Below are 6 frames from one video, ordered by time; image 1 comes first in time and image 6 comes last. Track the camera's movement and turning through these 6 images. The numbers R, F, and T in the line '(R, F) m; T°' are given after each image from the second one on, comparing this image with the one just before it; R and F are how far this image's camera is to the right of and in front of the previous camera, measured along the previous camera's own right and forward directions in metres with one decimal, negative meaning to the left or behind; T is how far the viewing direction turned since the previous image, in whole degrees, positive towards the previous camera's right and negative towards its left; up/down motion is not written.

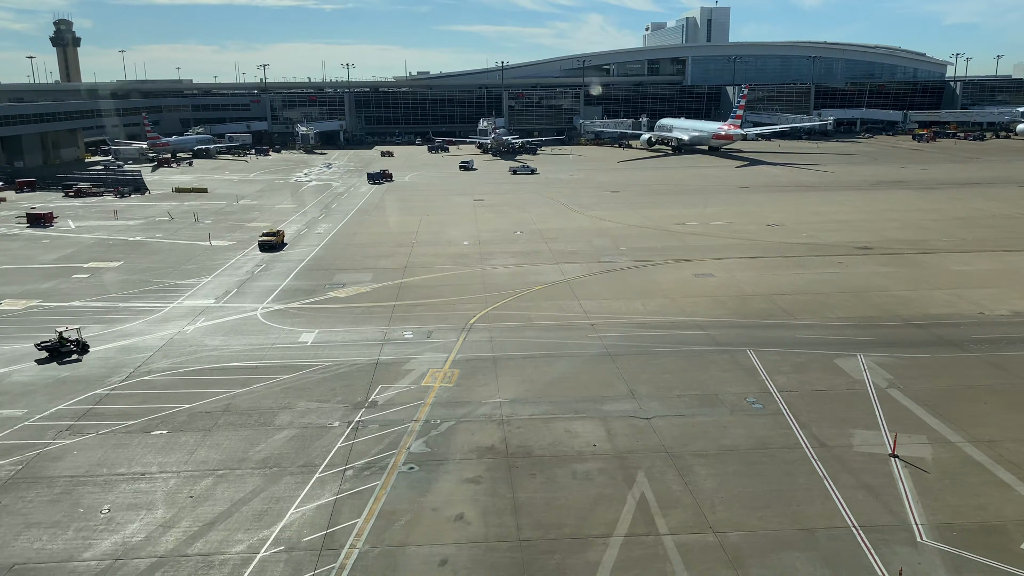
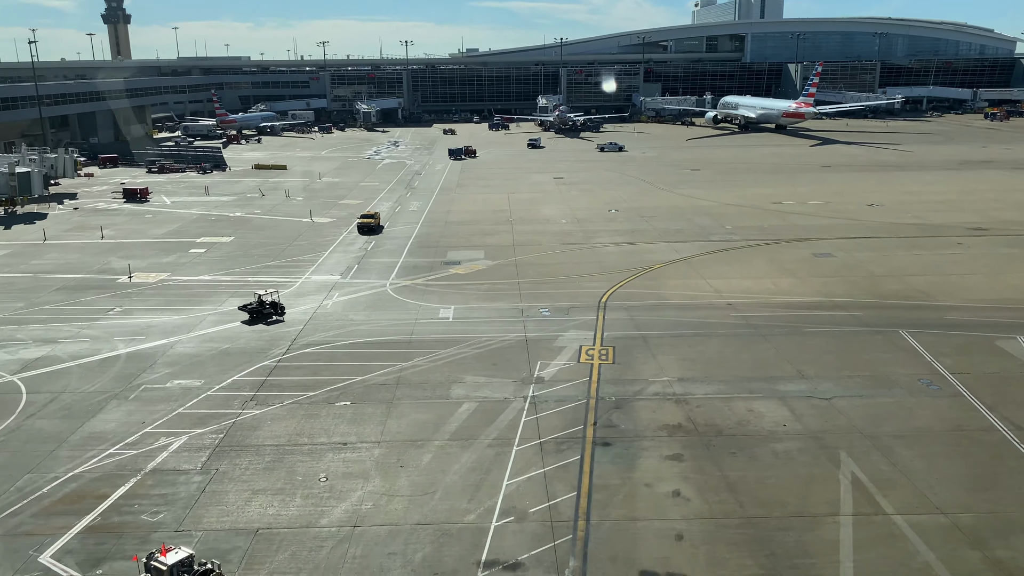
(-7.0, -0.3) m; -2°
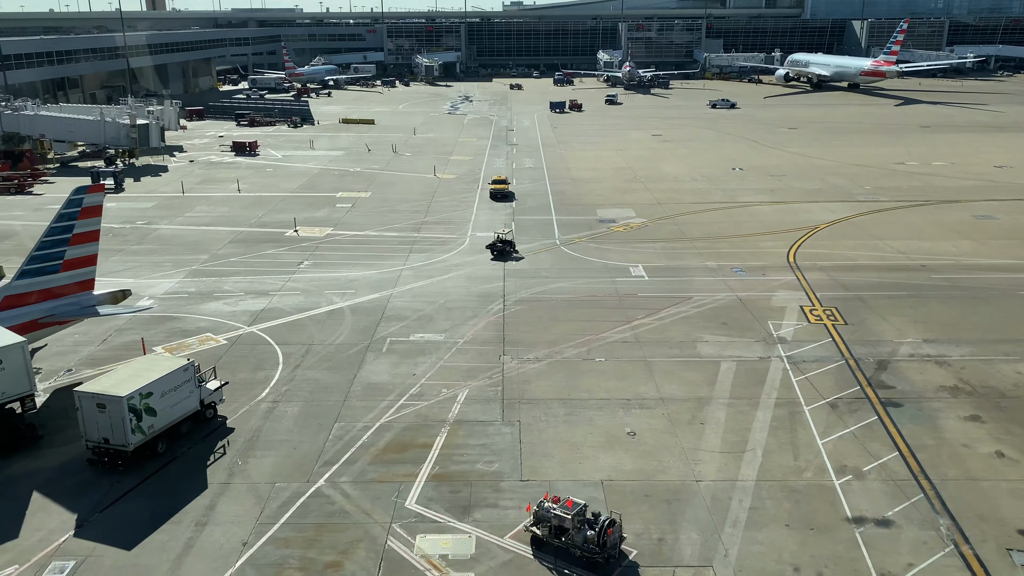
(-11.9, -0.2) m; -1°
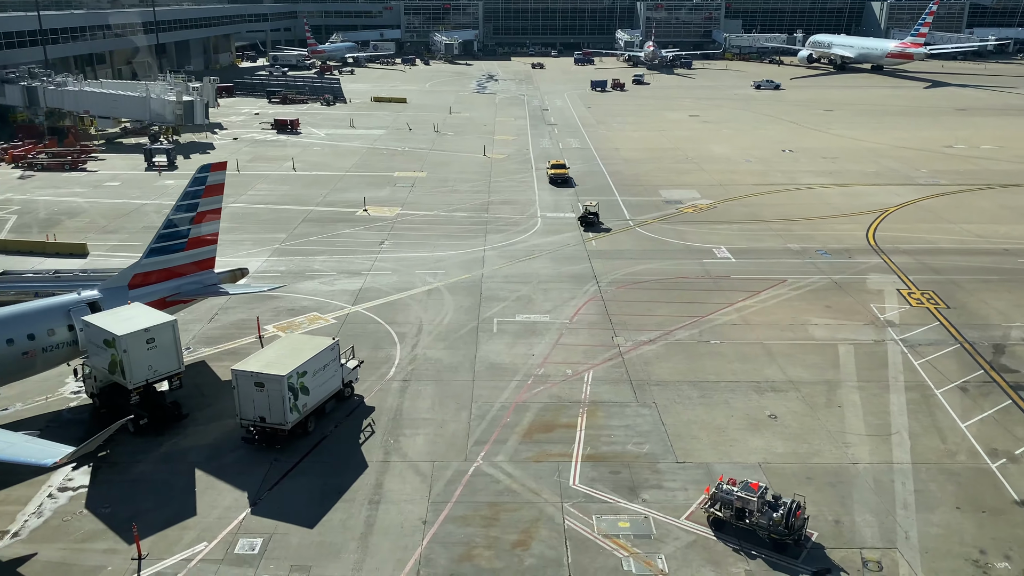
(-5.9, 0.0) m; 0°
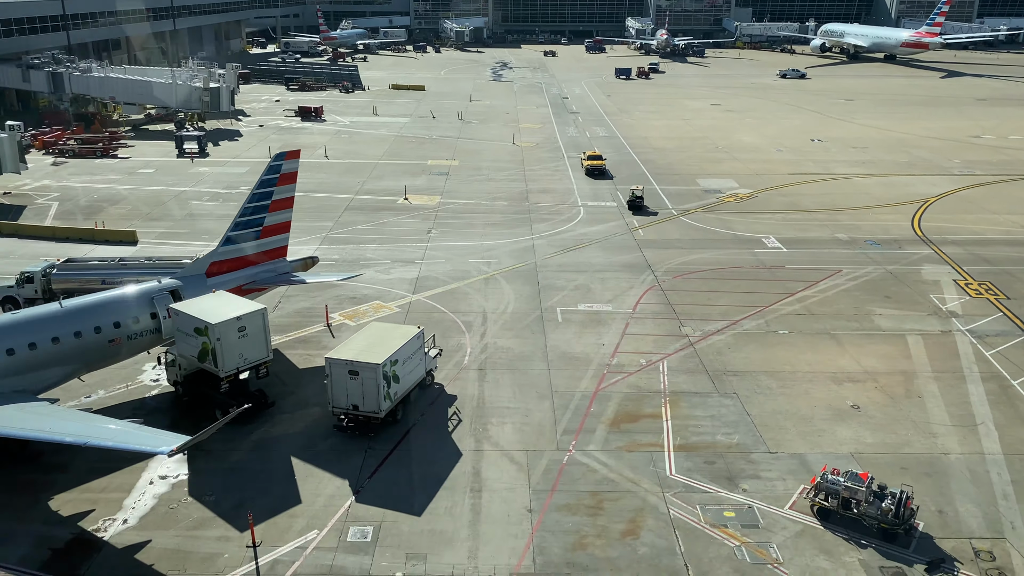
(-3.6, 0.0) m; 0°
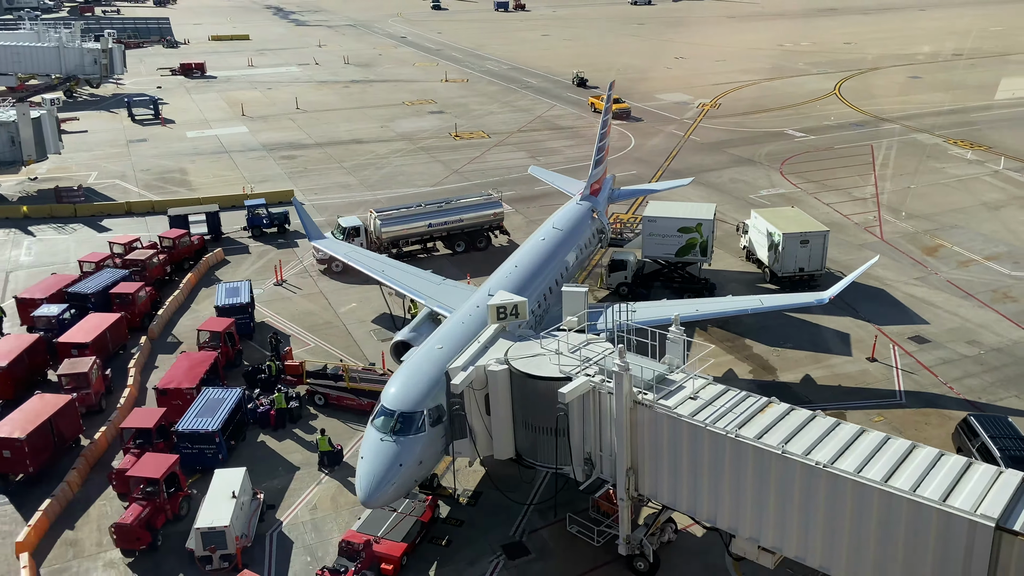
(-33.7, -0.7) m; +21°
